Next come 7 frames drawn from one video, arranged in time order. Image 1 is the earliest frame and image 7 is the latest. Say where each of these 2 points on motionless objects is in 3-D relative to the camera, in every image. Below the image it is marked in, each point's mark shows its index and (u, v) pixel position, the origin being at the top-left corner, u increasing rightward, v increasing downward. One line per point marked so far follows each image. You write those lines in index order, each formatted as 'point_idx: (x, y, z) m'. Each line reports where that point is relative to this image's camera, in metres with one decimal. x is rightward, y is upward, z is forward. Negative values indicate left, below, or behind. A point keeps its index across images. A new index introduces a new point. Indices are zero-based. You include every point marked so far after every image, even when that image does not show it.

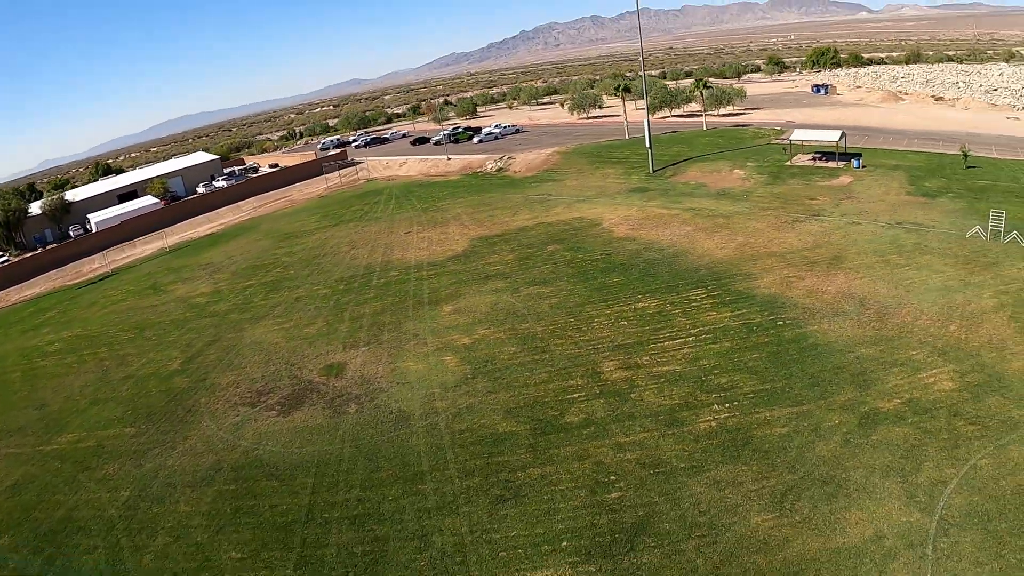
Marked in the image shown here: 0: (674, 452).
0: (+4.0, -4.1, +16.7) m
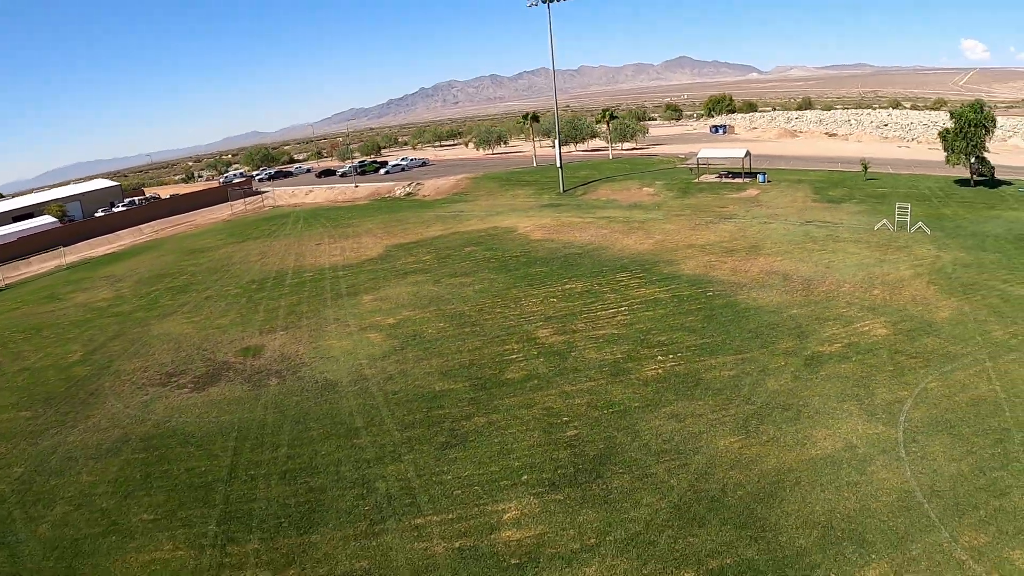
0: (+2.8, -2.7, +16.5) m
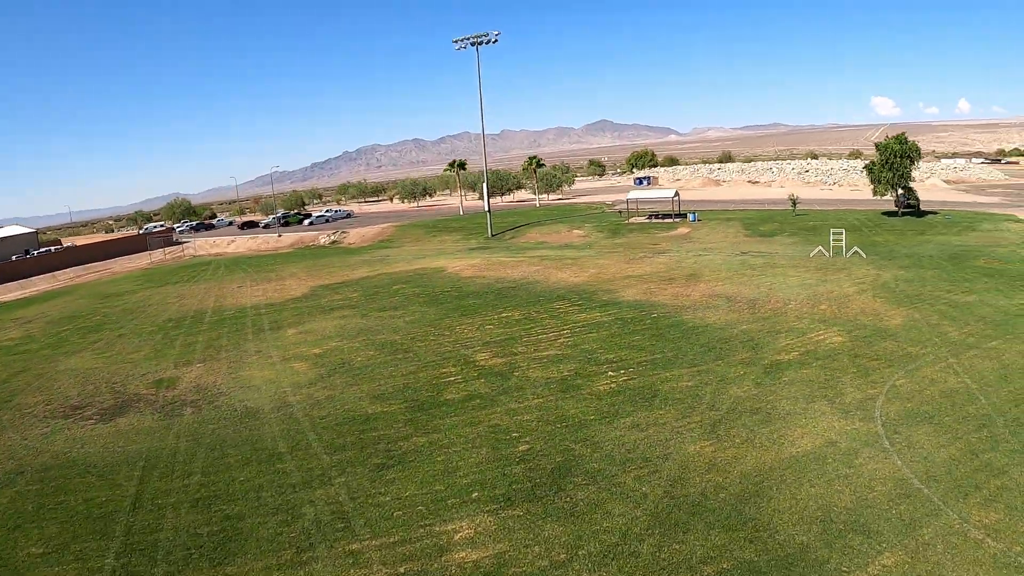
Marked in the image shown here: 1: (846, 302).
0: (+1.6, -2.8, +15.4) m
1: (+9.2, -0.5, +18.2) m
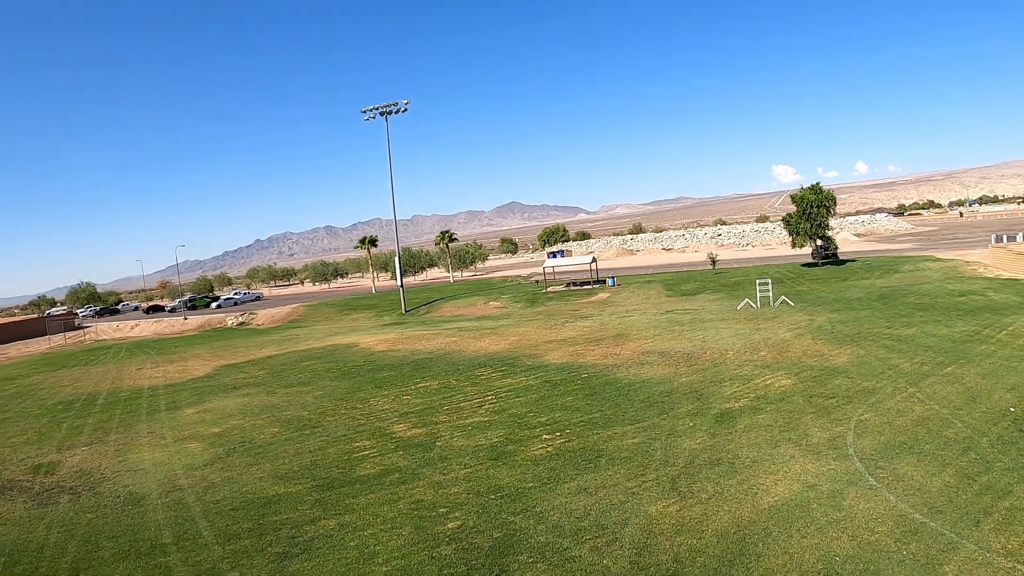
0: (+0.1, -3.8, +13.4) m
1: (+7.2, -1.7, +17.4) m
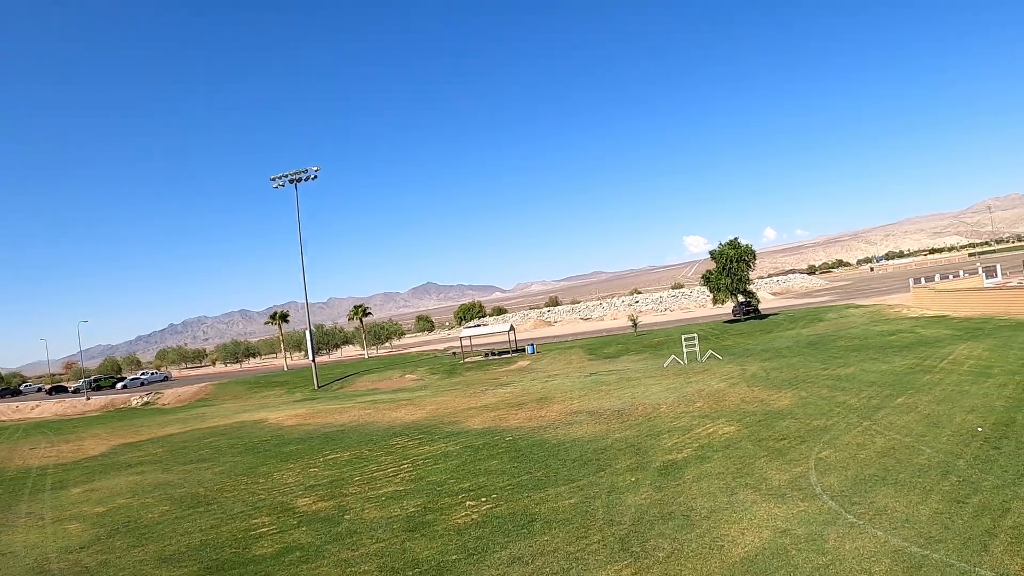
0: (-1.3, -4.5, +11.4) m
1: (+5.2, -2.8, +16.5) m
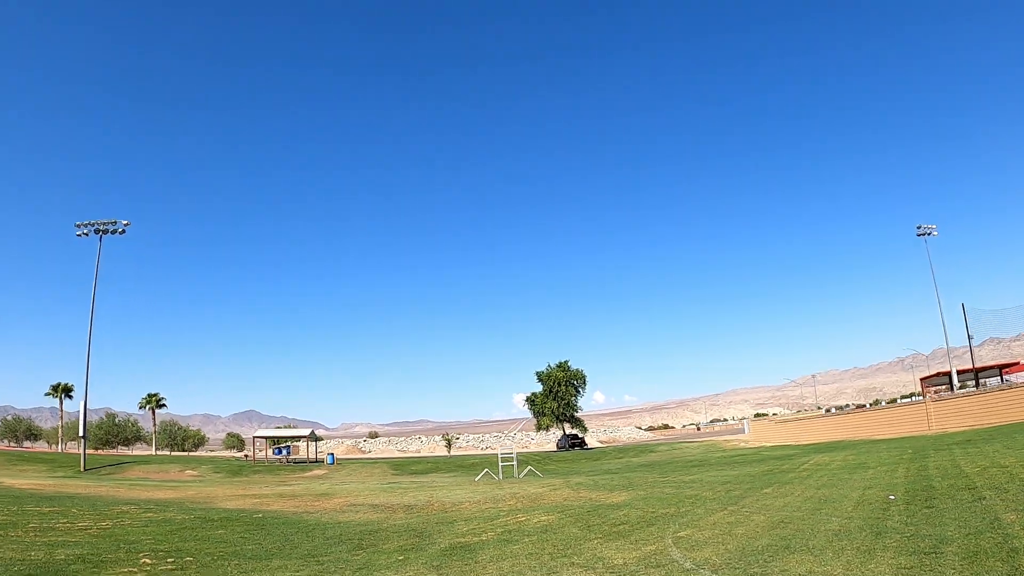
0: (-4.6, -3.6, +6.1) m
1: (+0.5, -4.0, +12.8) m
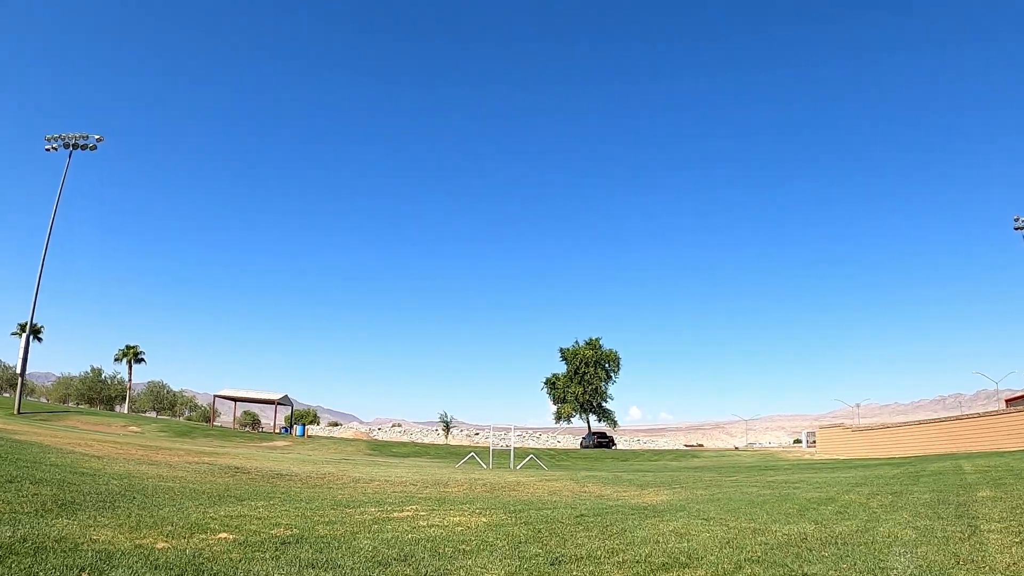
0: (-5.6, -1.0, +0.3) m
1: (-0.1, -1.9, +6.7) m
